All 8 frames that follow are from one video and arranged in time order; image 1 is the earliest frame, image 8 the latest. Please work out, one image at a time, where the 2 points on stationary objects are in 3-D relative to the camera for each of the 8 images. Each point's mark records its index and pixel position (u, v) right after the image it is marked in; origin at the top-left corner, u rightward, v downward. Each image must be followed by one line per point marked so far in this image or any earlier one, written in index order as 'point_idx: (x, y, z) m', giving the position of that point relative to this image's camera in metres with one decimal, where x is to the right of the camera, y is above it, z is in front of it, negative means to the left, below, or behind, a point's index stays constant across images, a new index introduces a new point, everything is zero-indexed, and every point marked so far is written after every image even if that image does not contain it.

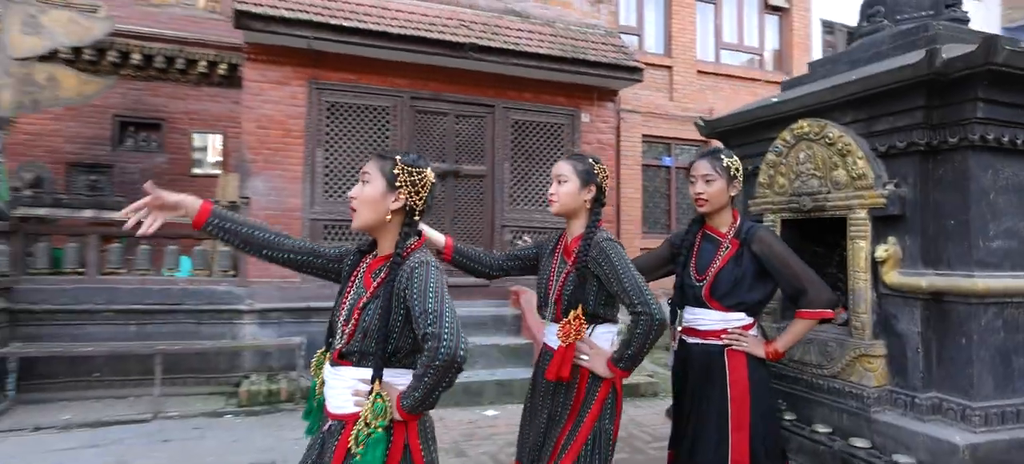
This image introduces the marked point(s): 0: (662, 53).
0: (+2.5, +3.0, +10.6) m
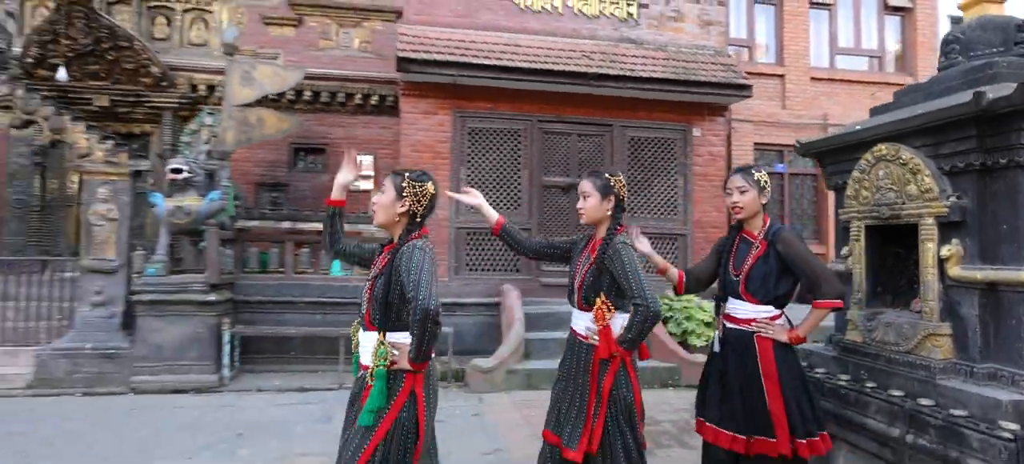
0: (+4.5, +2.9, +10.9) m
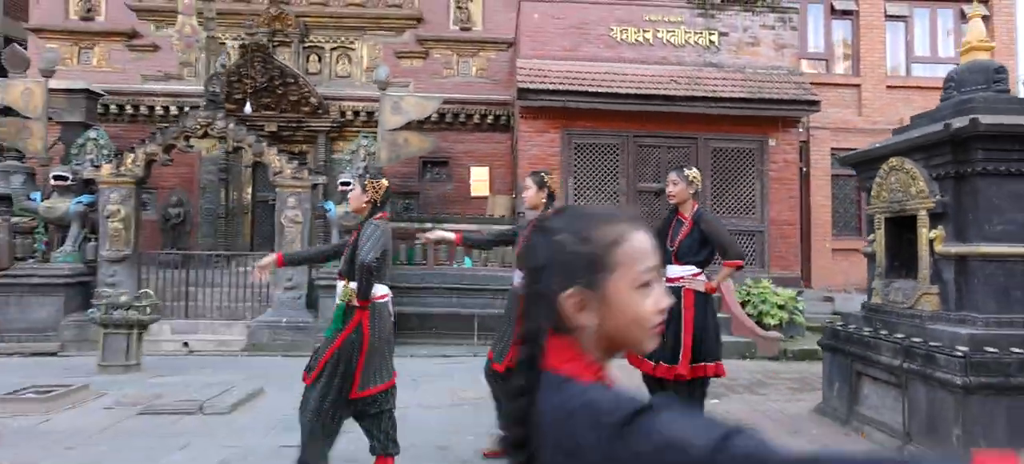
0: (+6.3, +3.0, +11.8) m
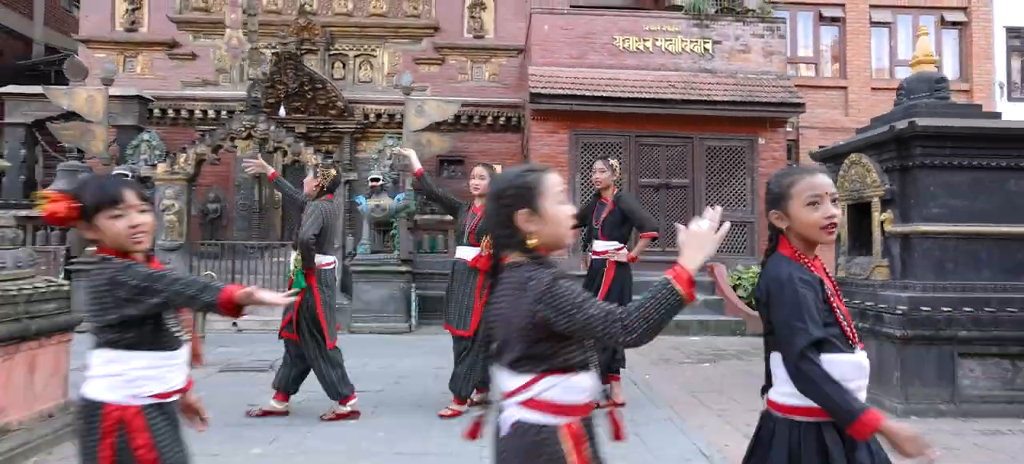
0: (+6.5, +3.1, +12.6) m
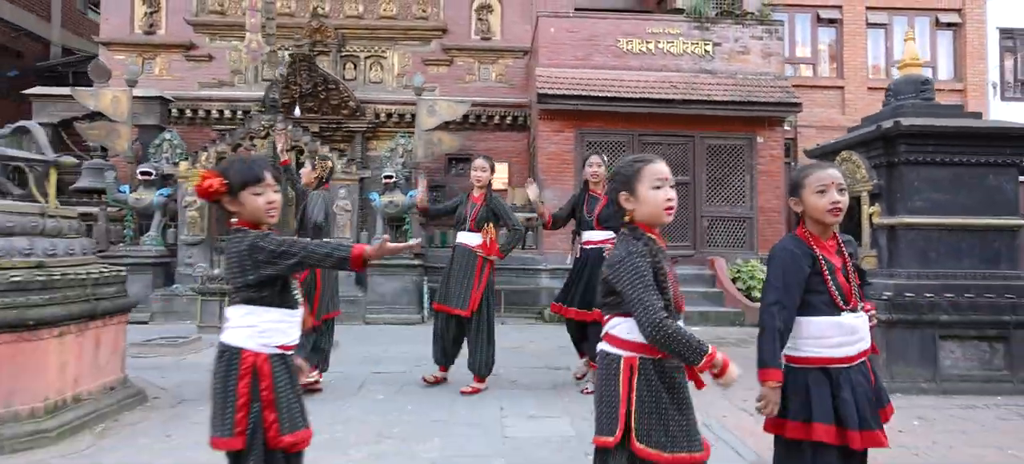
0: (+6.7, +3.2, +13.0) m
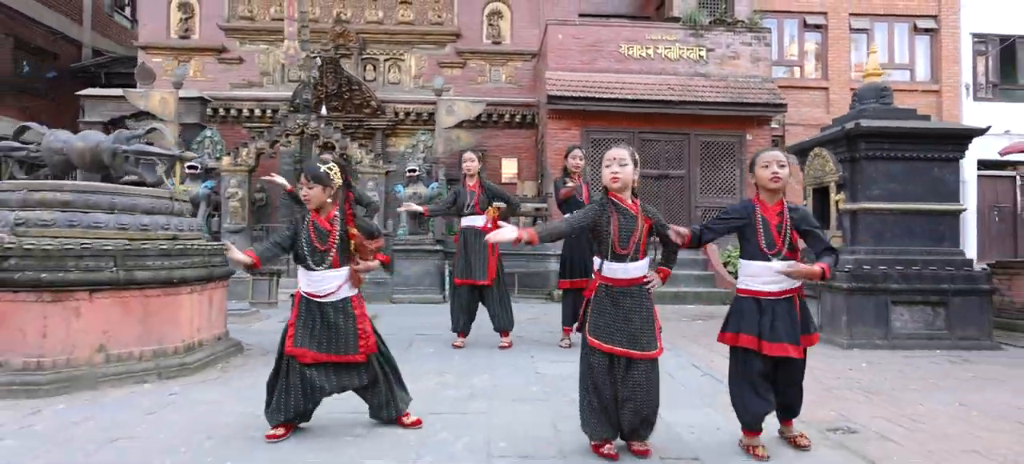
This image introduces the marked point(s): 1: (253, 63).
0: (+6.9, +3.4, +14.0) m
1: (-5.5, +3.6, +13.5) m
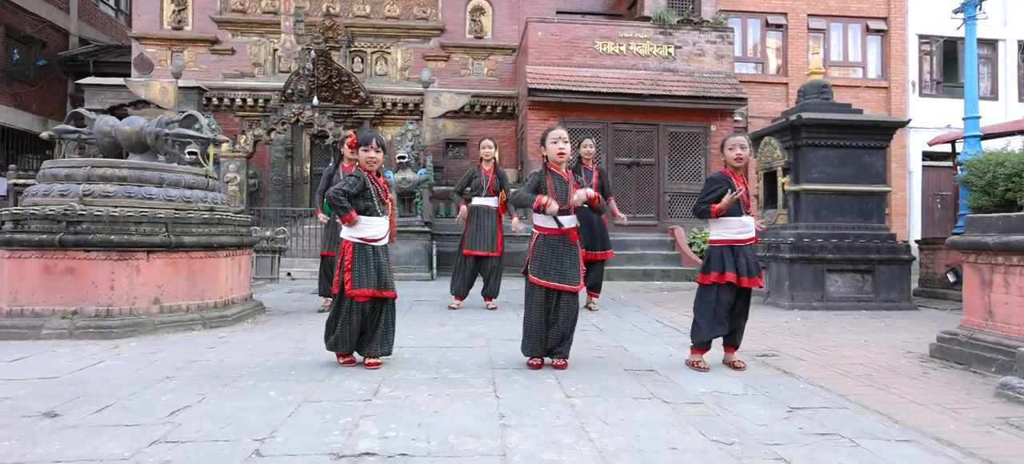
0: (+6.4, +3.8, +15.1) m
1: (-5.9, +4.0, +14.1) m
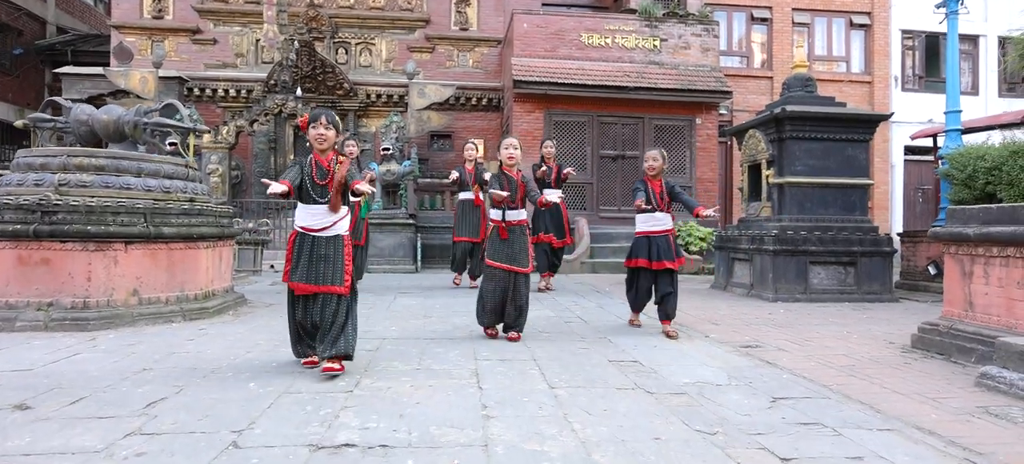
0: (+6.1, +3.9, +15.2) m
1: (-6.2, +4.1, +13.9) m
